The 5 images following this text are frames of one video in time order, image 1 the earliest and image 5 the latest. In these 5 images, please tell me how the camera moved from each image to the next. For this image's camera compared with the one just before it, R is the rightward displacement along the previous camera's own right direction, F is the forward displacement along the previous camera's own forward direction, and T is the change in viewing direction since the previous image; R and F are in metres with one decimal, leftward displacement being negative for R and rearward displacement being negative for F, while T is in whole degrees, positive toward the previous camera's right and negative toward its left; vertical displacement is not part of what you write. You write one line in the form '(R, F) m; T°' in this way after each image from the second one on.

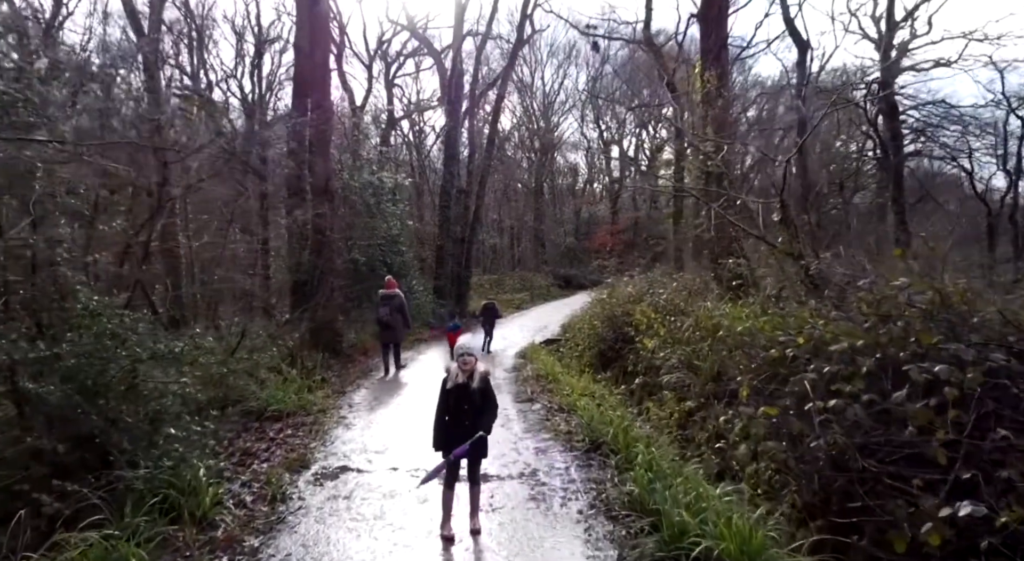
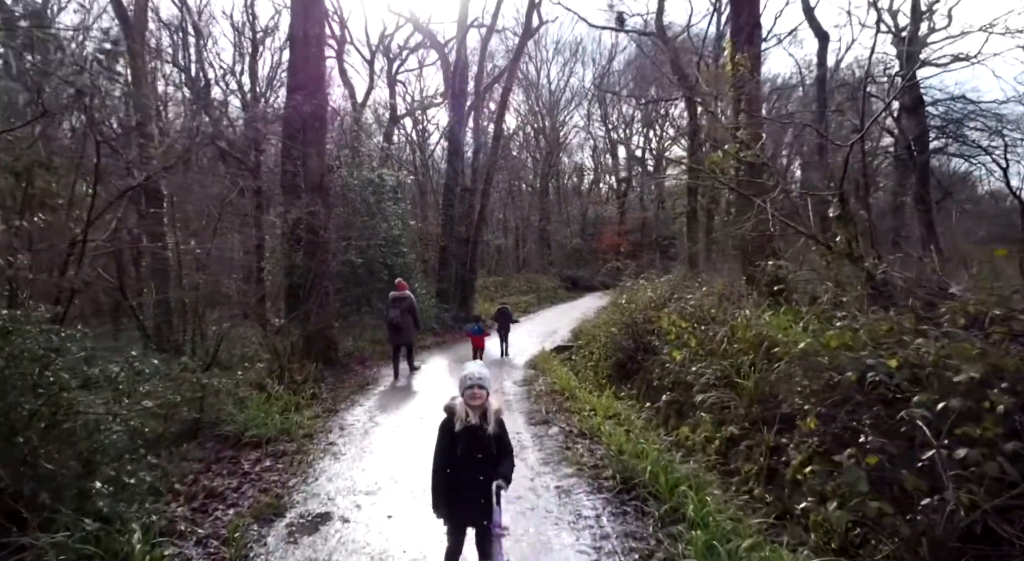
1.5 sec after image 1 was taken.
(-0.1, +0.9) m; 0°
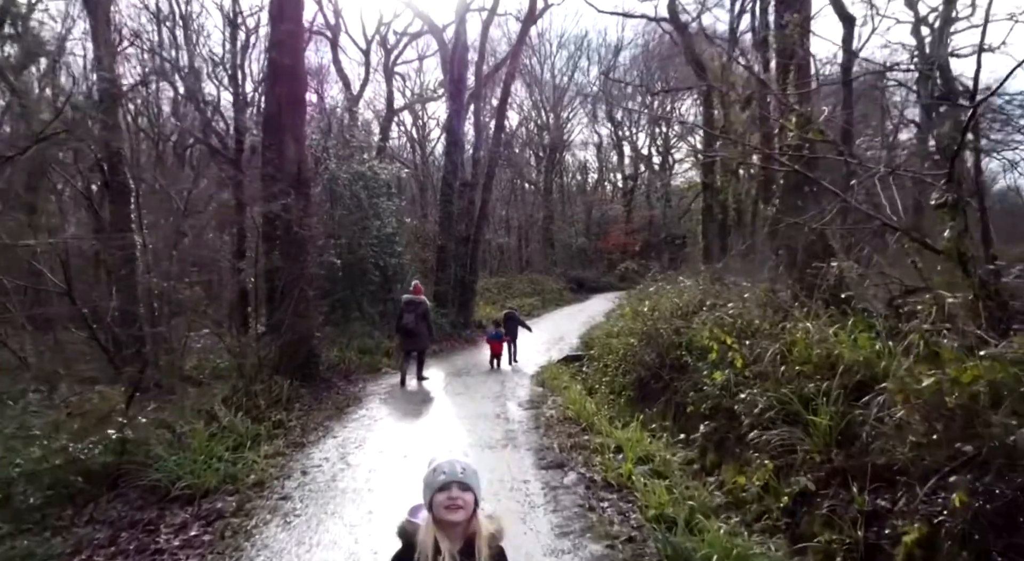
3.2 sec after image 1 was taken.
(0.0, +1.4) m; 0°
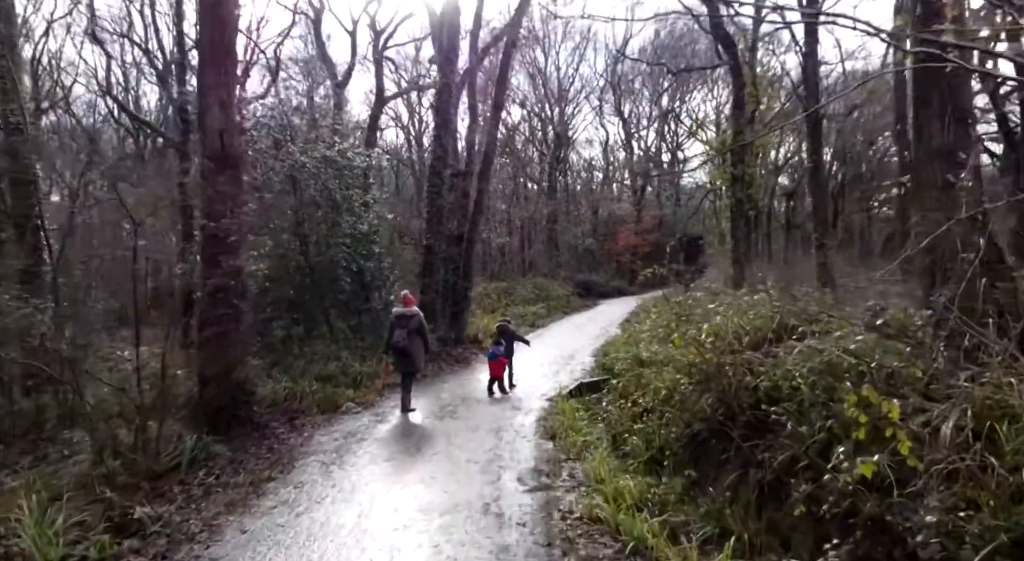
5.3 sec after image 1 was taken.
(+0.1, +2.6) m; 0°
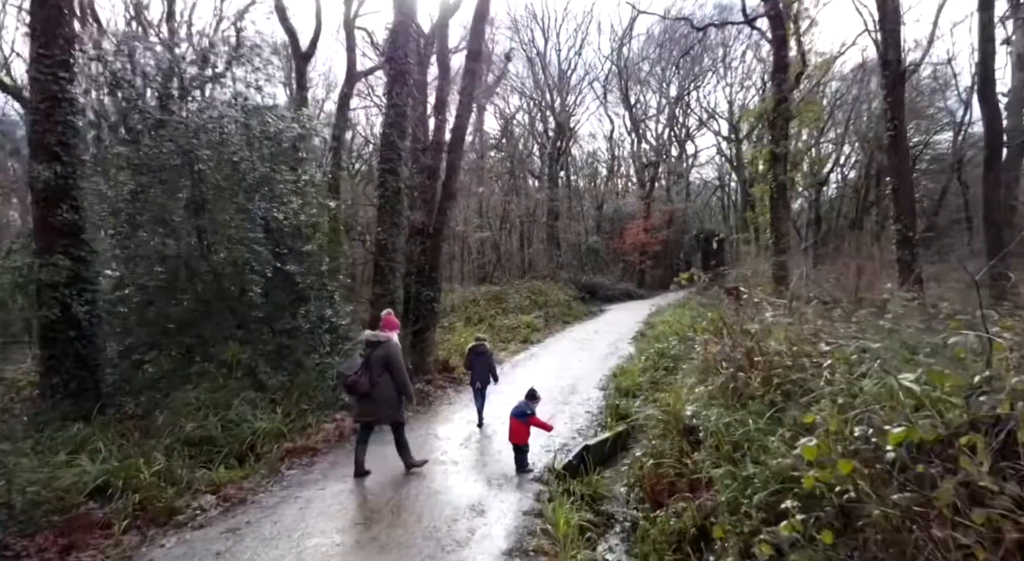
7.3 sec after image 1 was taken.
(+0.4, +3.5) m; 0°
